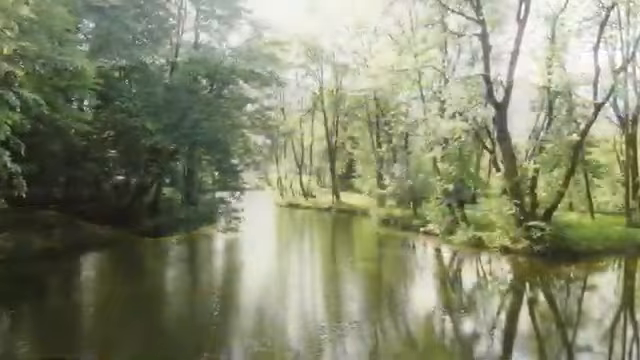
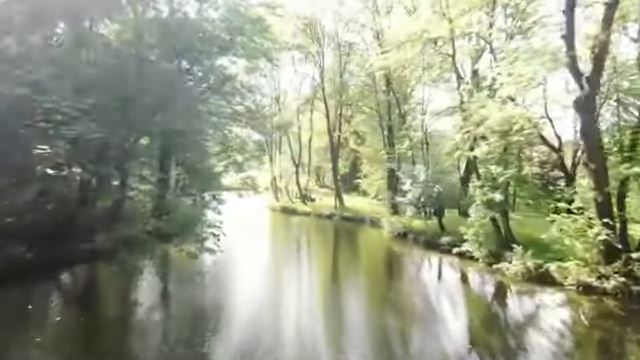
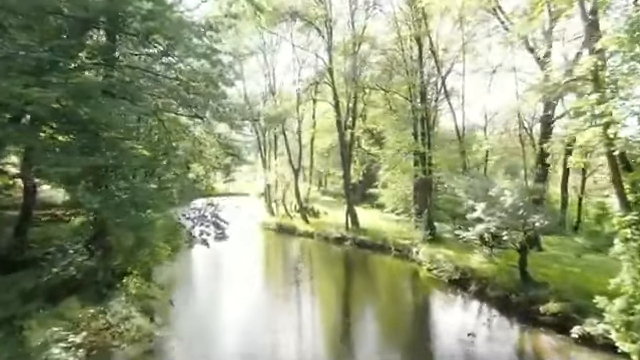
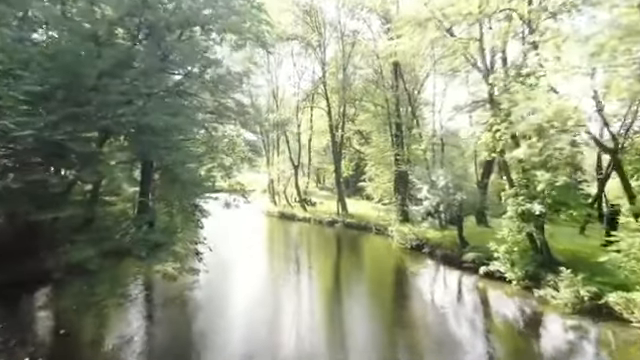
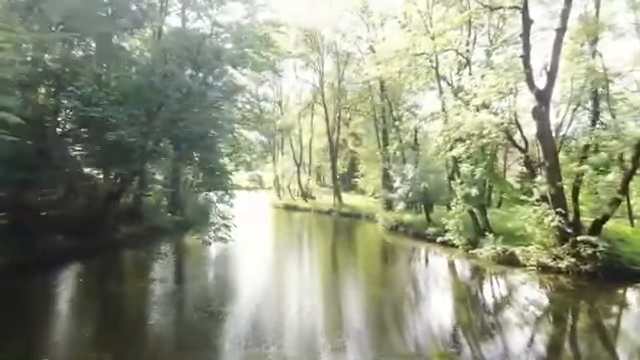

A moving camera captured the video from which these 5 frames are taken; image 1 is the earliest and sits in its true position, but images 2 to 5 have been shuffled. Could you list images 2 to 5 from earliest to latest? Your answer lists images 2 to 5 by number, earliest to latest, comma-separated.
5, 2, 4, 3
